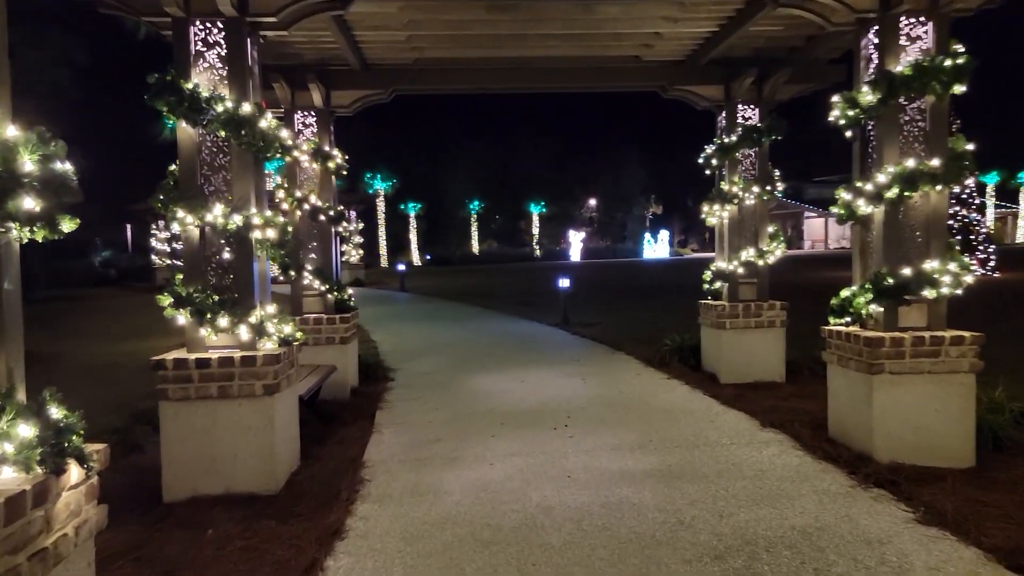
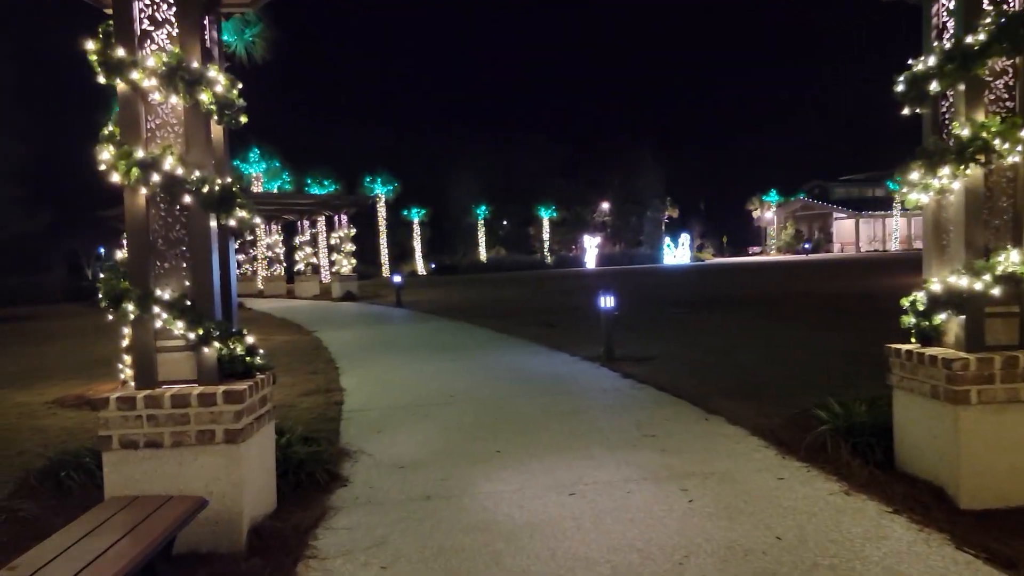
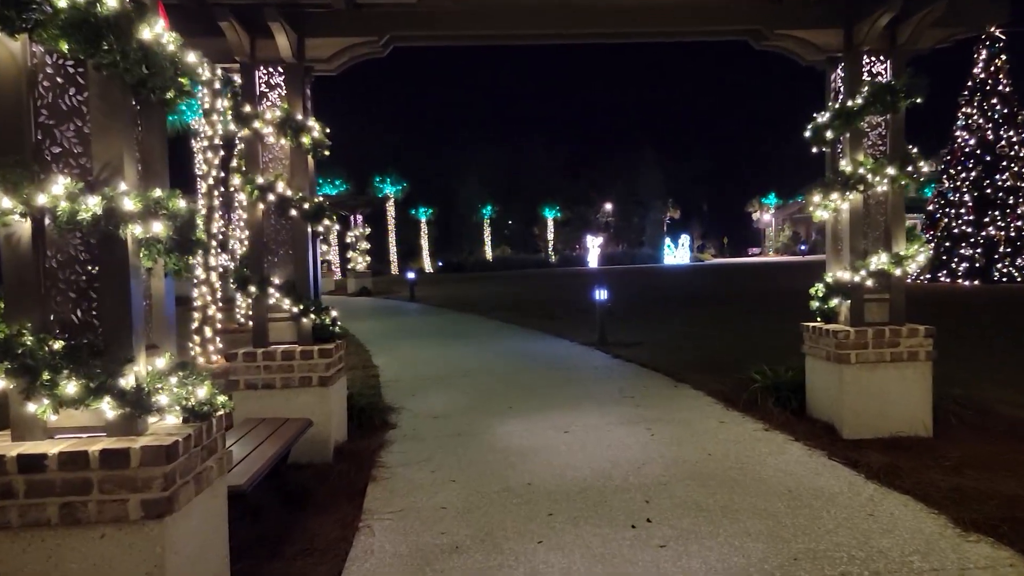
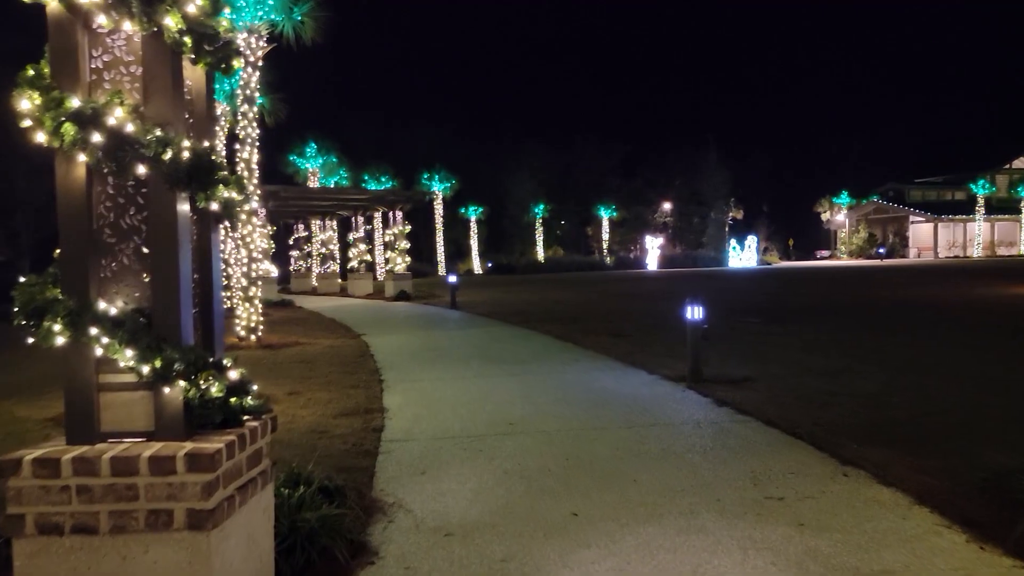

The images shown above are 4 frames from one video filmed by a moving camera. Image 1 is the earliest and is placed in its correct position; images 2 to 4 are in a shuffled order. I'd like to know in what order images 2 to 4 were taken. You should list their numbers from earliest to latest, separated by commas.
3, 2, 4
